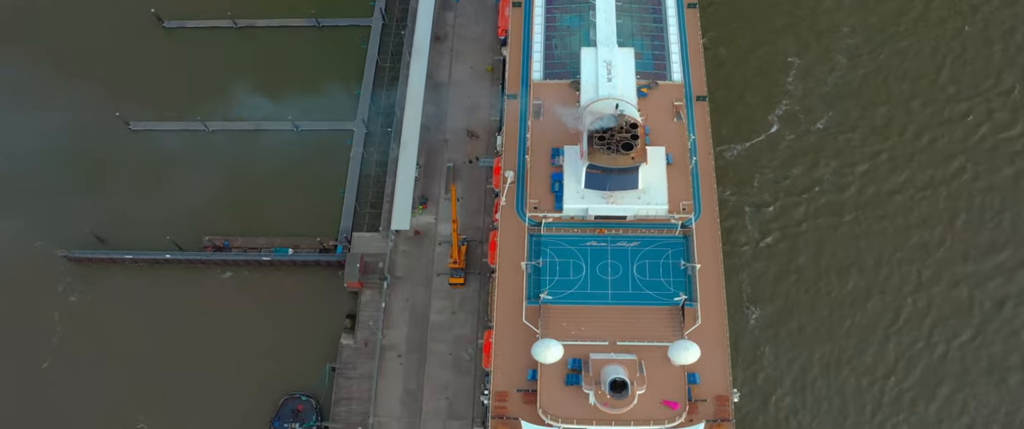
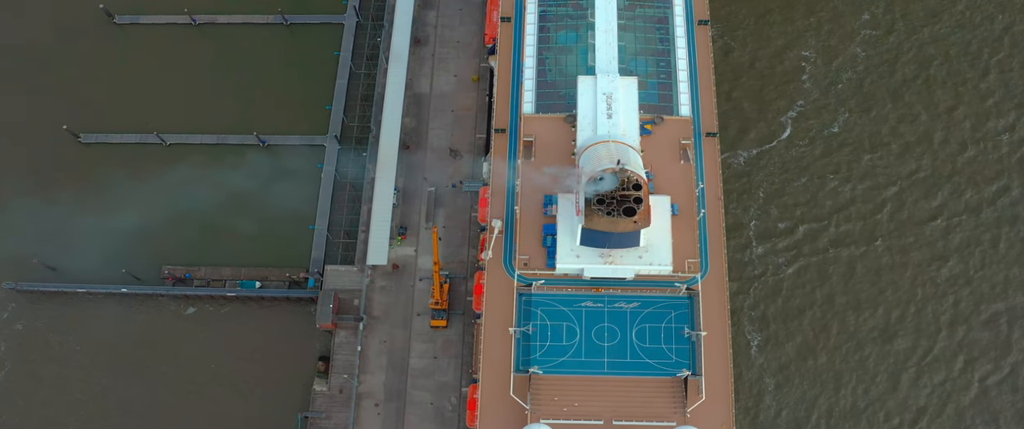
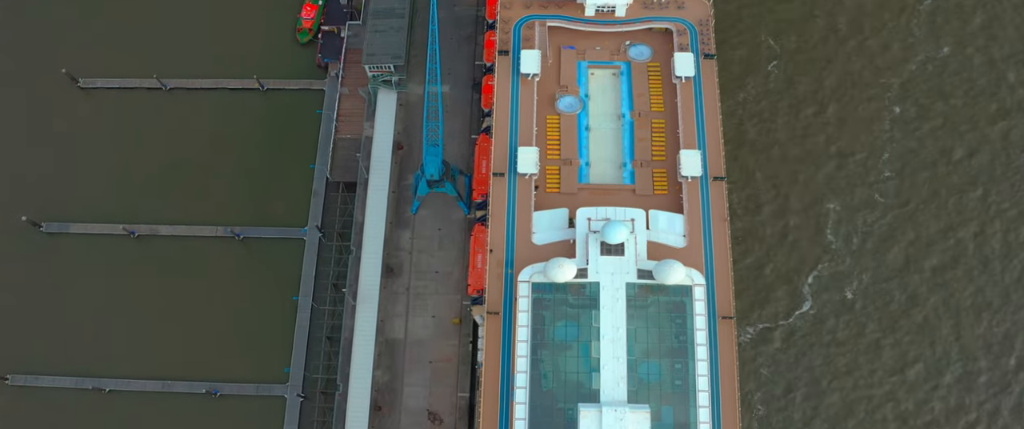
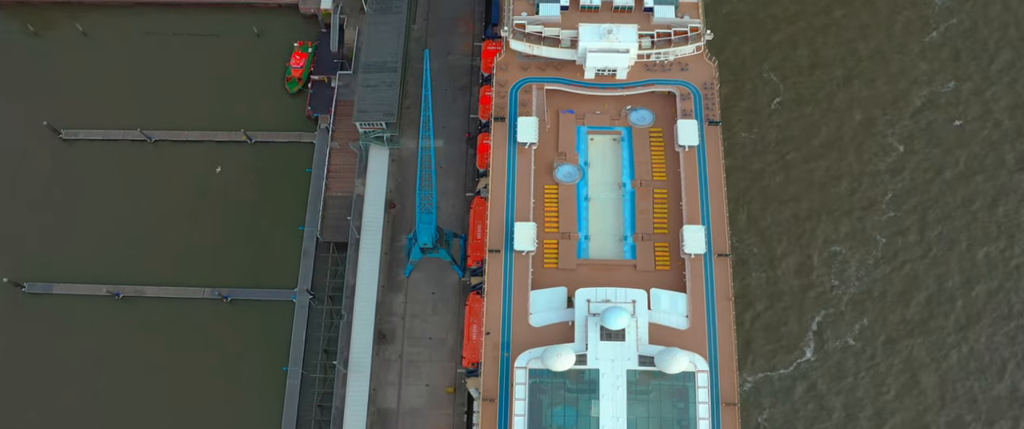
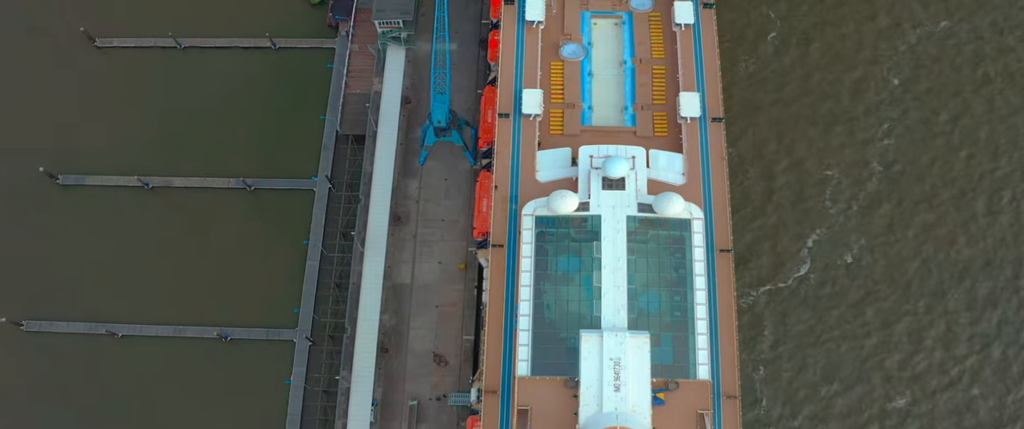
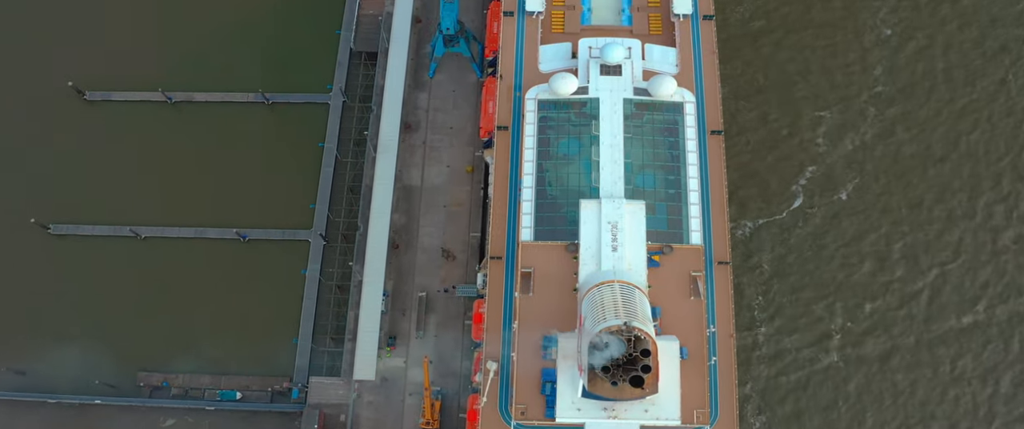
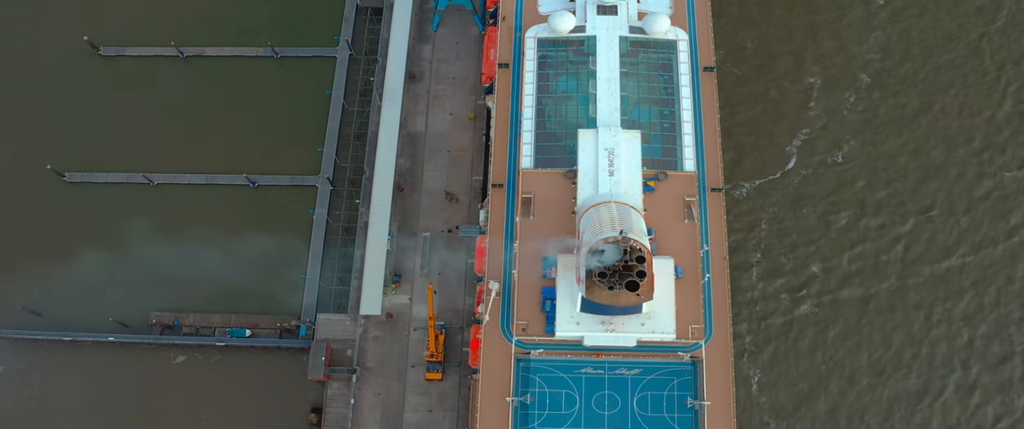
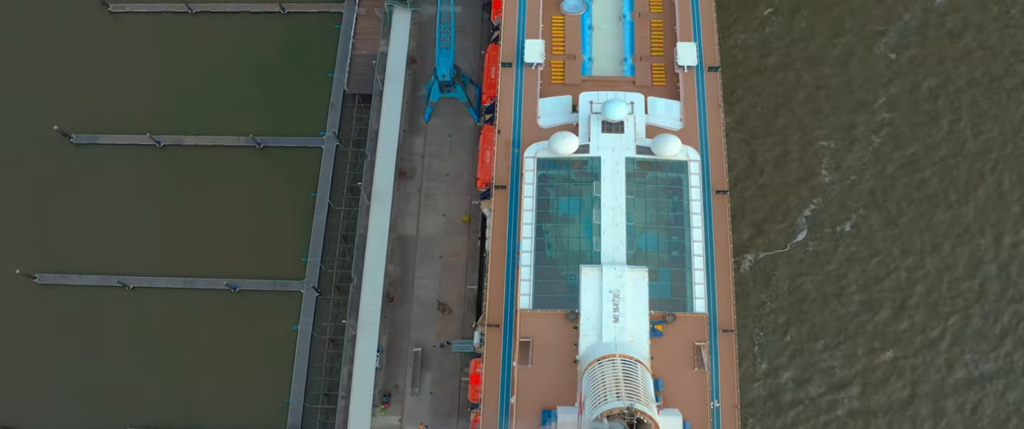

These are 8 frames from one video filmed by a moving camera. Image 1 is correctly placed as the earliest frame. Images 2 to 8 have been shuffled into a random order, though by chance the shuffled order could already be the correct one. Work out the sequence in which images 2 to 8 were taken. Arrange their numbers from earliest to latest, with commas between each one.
2, 7, 6, 8, 5, 3, 4
